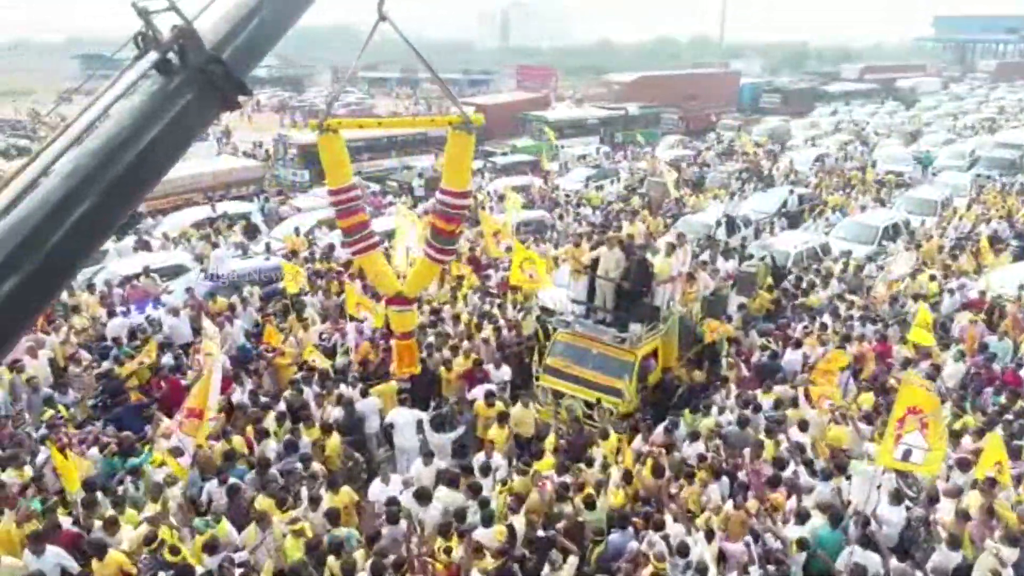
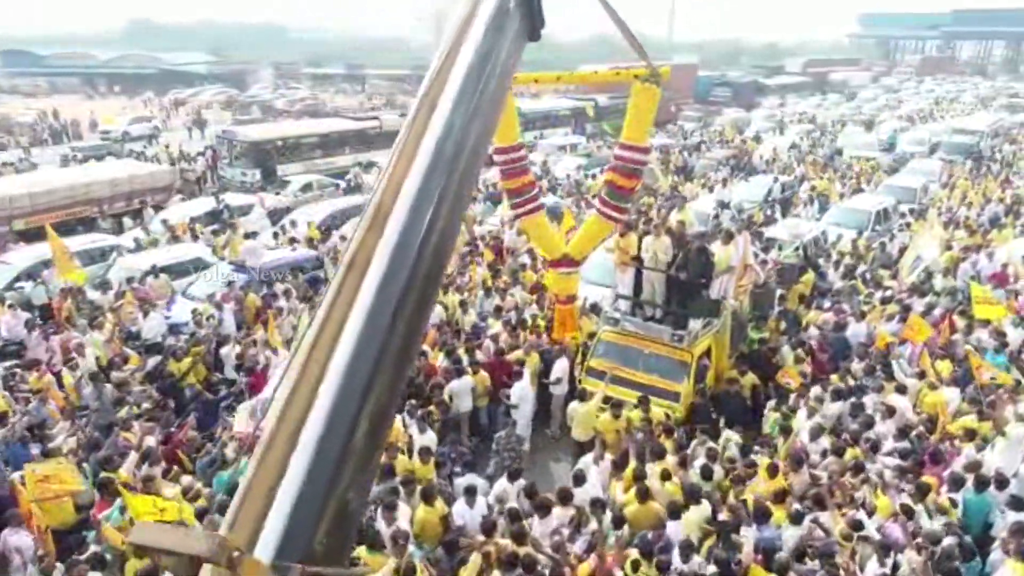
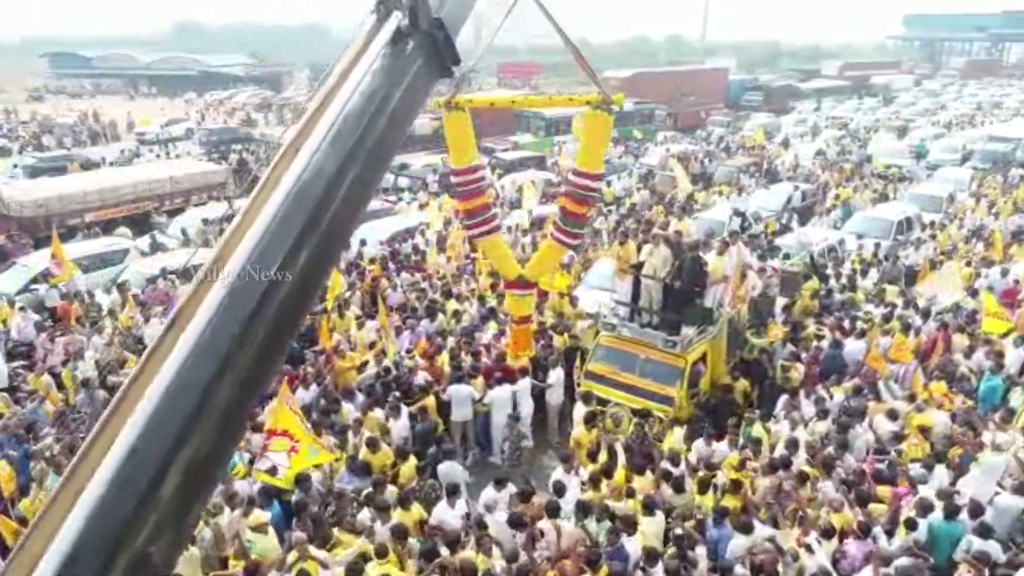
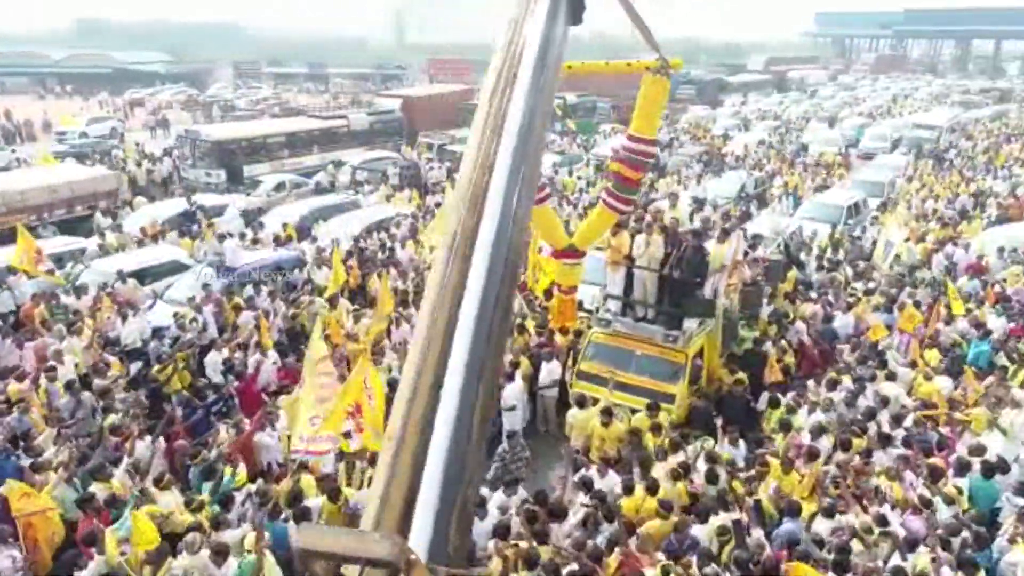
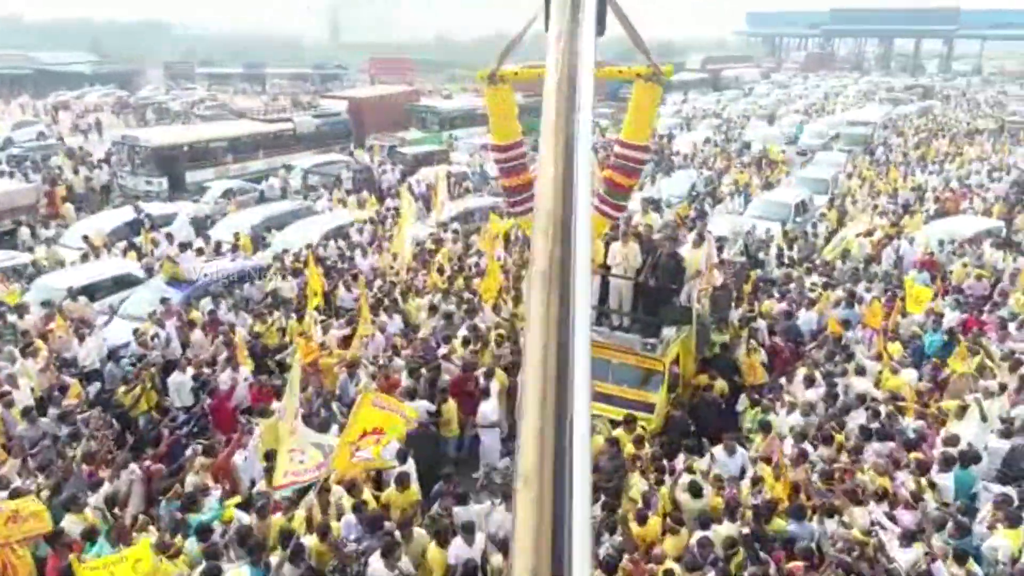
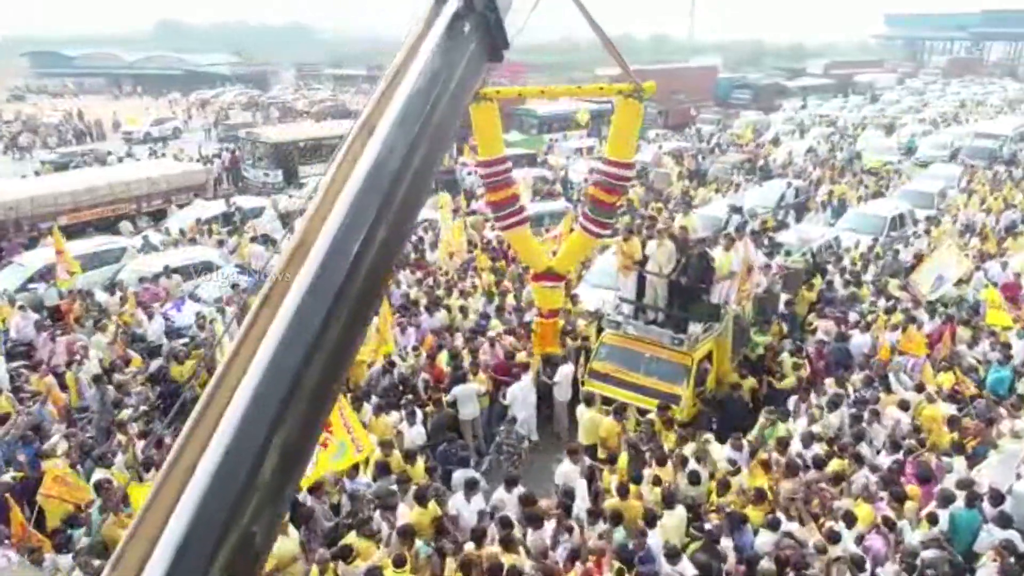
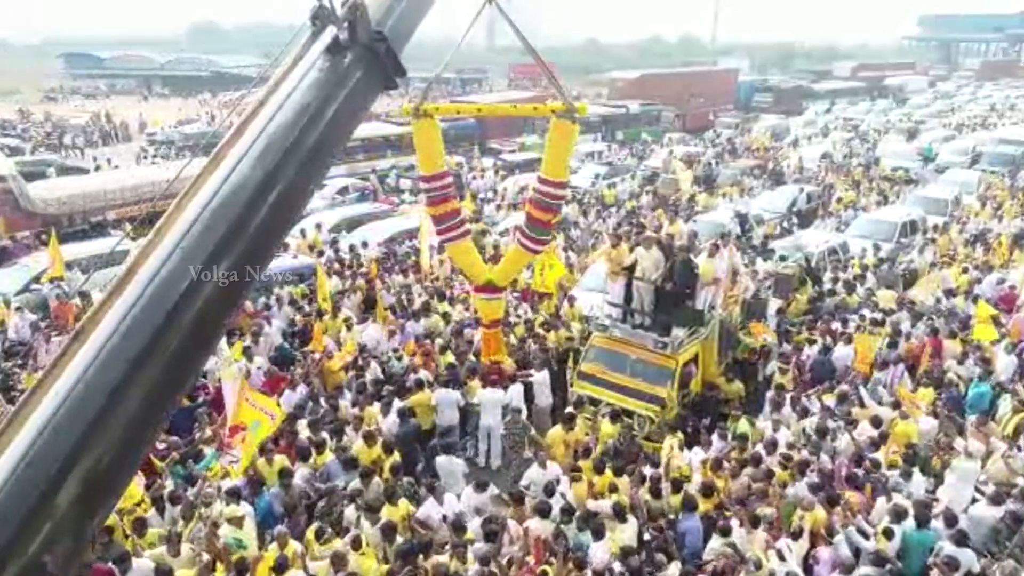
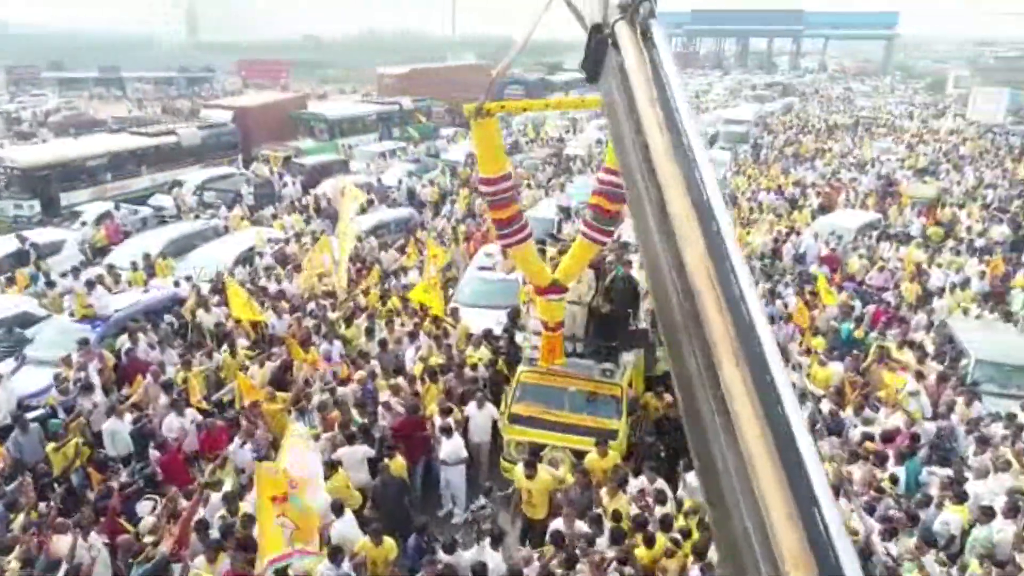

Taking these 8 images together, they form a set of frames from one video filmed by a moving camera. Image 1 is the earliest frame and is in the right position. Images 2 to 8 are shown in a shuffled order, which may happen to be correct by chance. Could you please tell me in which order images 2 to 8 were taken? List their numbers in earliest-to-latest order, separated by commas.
7, 3, 6, 2, 4, 5, 8
